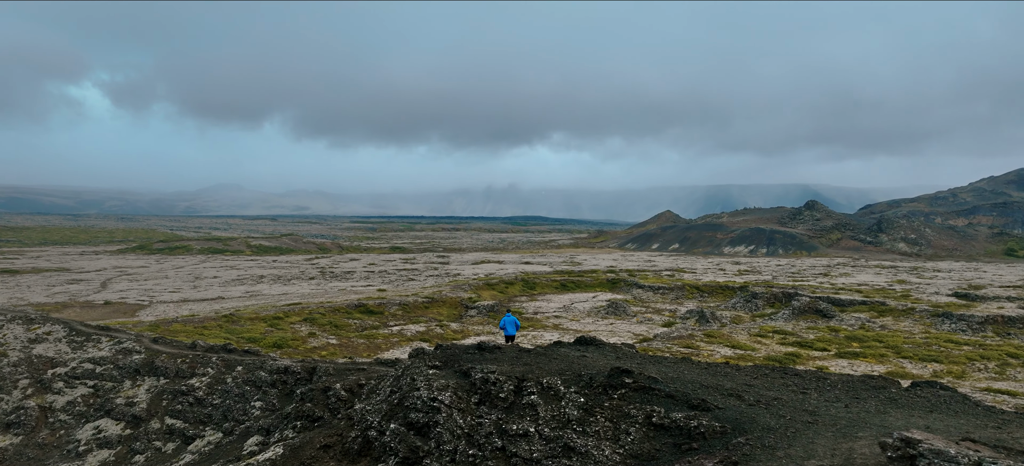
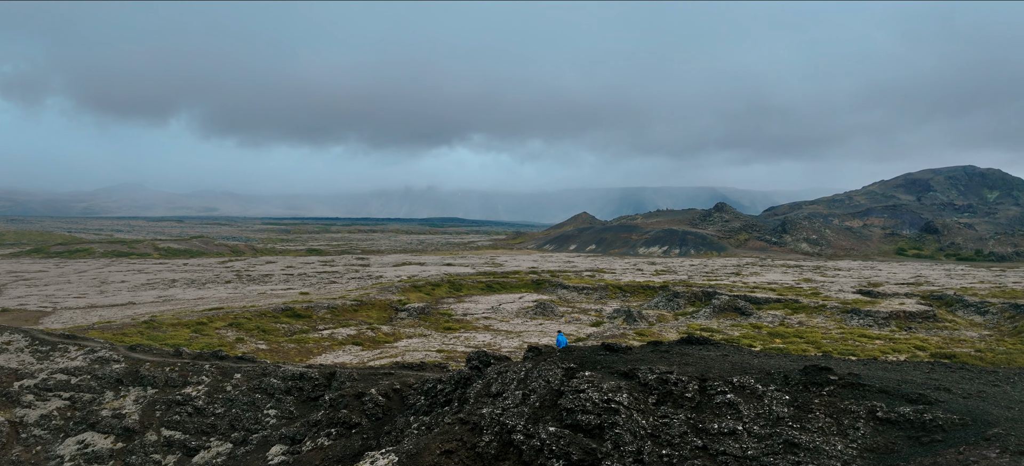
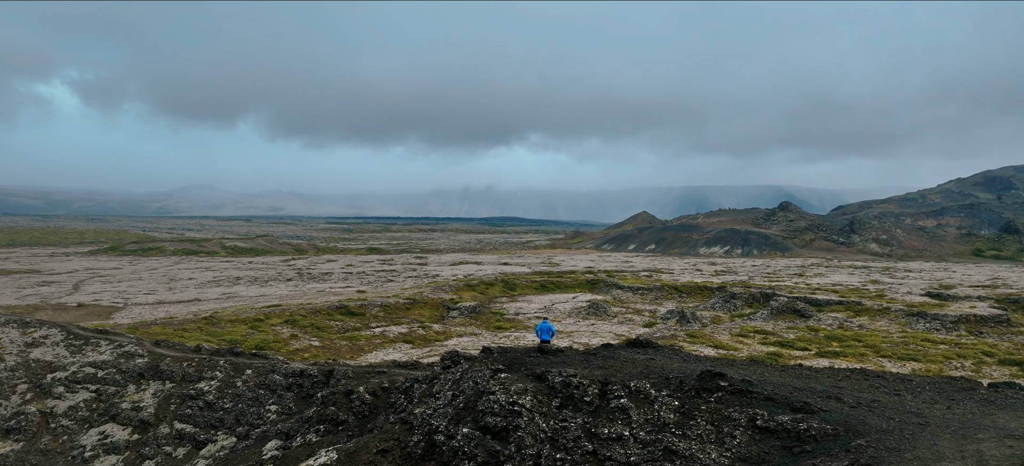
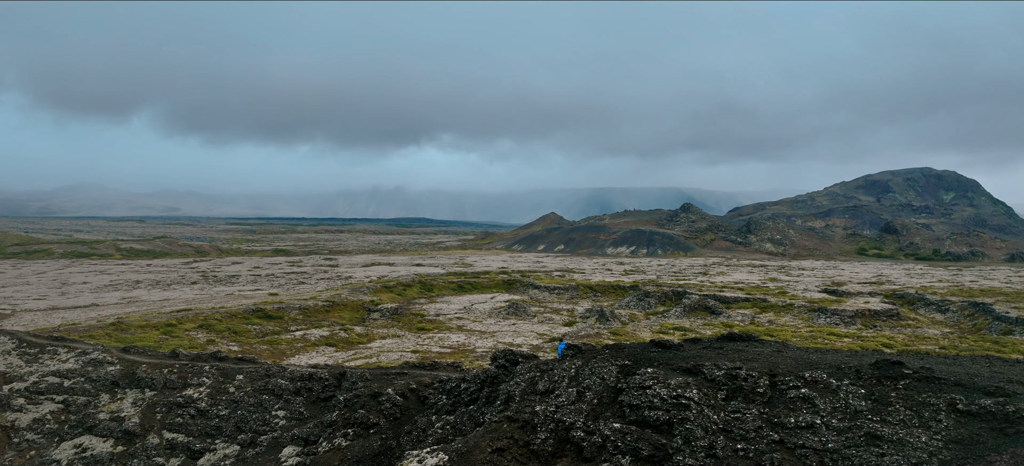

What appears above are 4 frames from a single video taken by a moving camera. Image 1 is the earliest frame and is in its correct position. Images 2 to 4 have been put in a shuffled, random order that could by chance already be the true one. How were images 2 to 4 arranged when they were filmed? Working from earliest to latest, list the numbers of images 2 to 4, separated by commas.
3, 2, 4
